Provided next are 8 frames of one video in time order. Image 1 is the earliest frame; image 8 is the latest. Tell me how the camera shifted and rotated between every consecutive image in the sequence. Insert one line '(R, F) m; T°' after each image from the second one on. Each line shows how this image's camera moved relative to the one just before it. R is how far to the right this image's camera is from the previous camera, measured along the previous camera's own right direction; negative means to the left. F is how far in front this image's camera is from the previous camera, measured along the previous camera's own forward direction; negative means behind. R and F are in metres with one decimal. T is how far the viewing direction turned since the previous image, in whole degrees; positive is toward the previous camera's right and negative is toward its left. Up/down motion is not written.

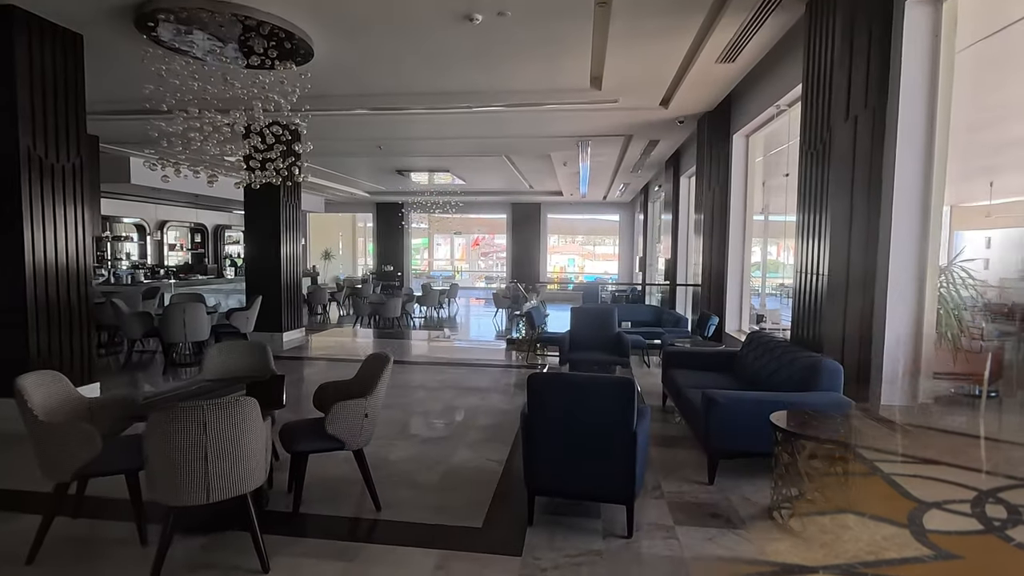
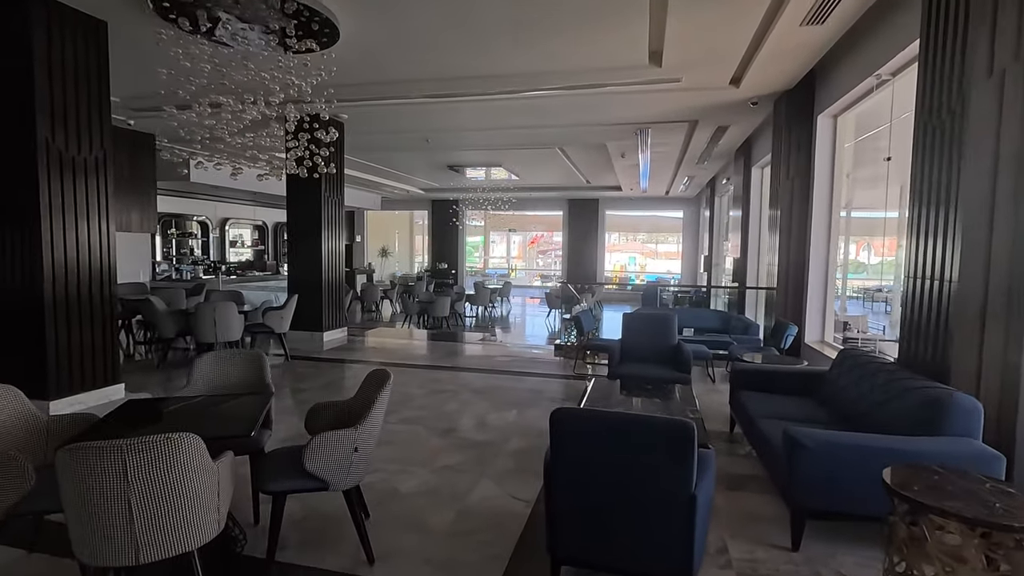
(+0.1, +0.6) m; -6°
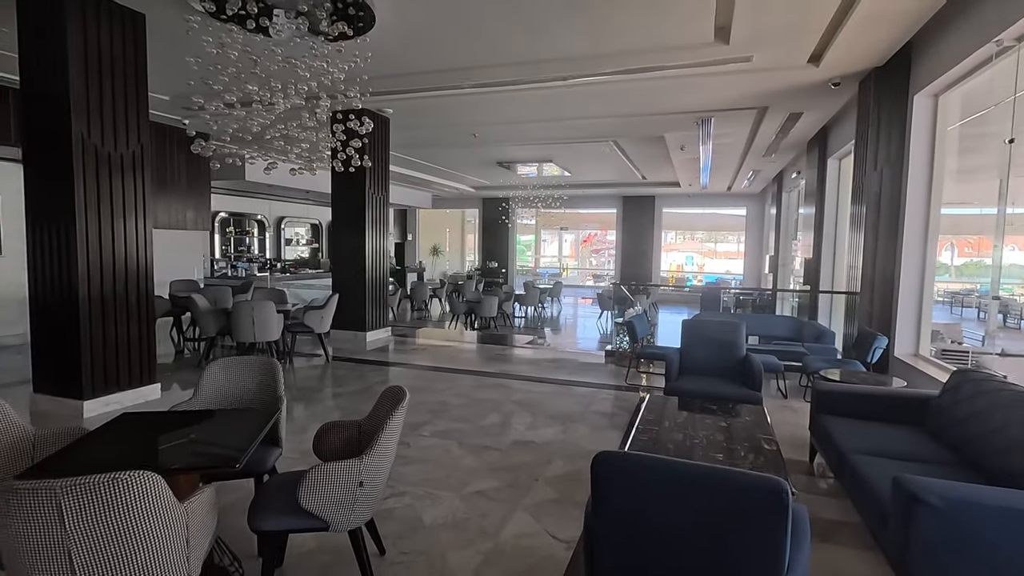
(+0.1, +0.4) m; -6°
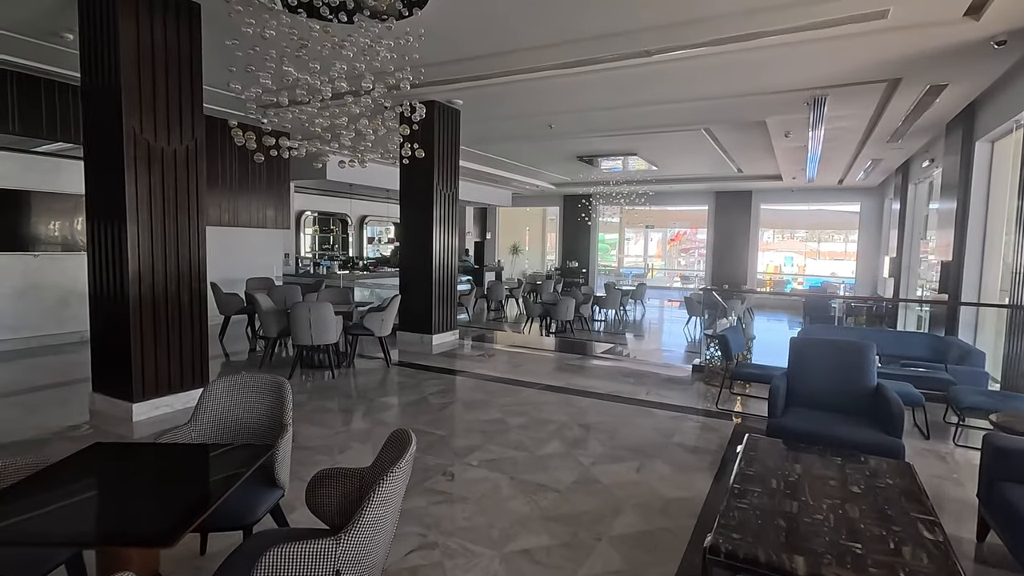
(+0.1, +0.6) m; -9°
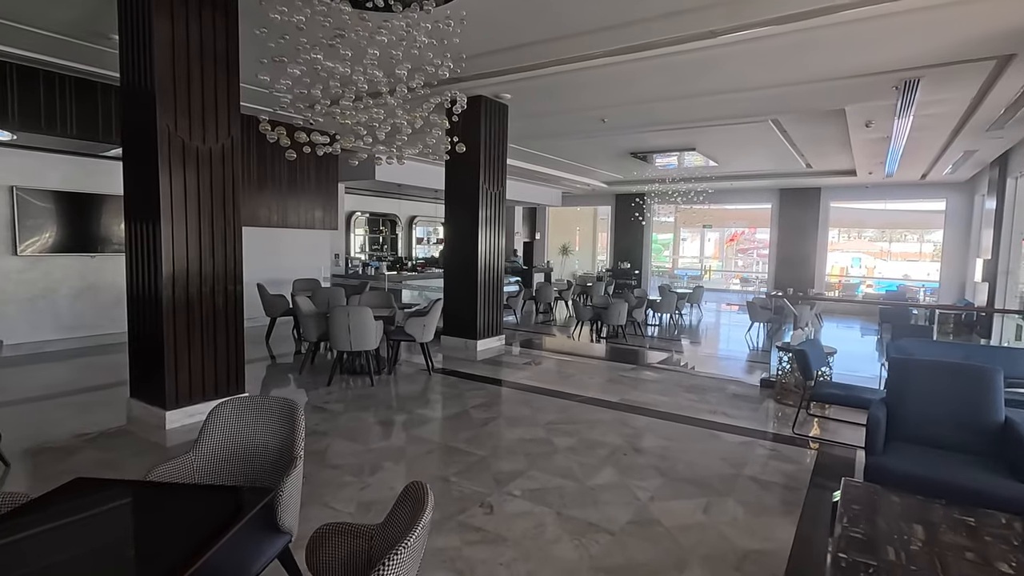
(0.0, +0.4) m; -5°
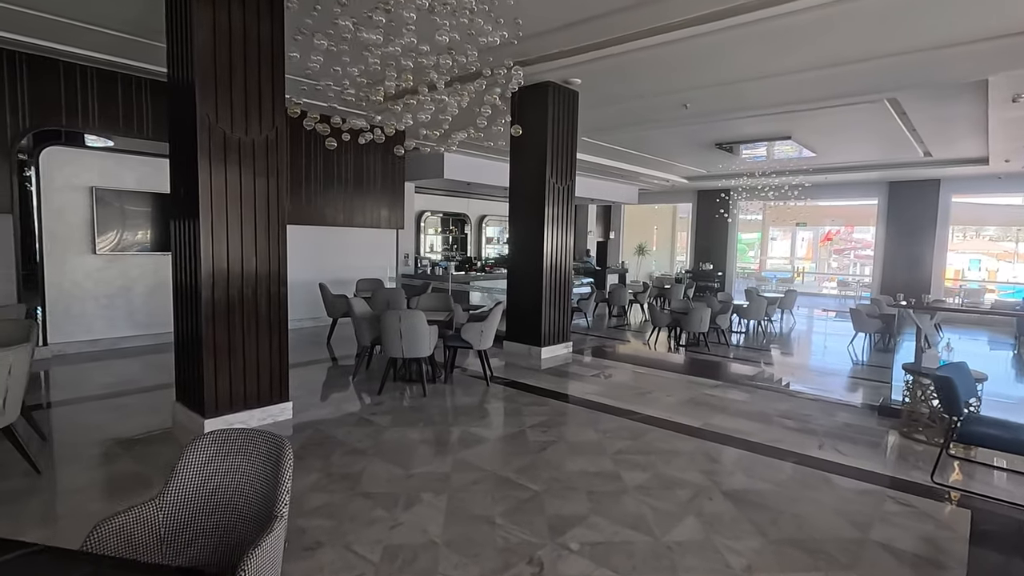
(+0.1, +0.6) m; -8°
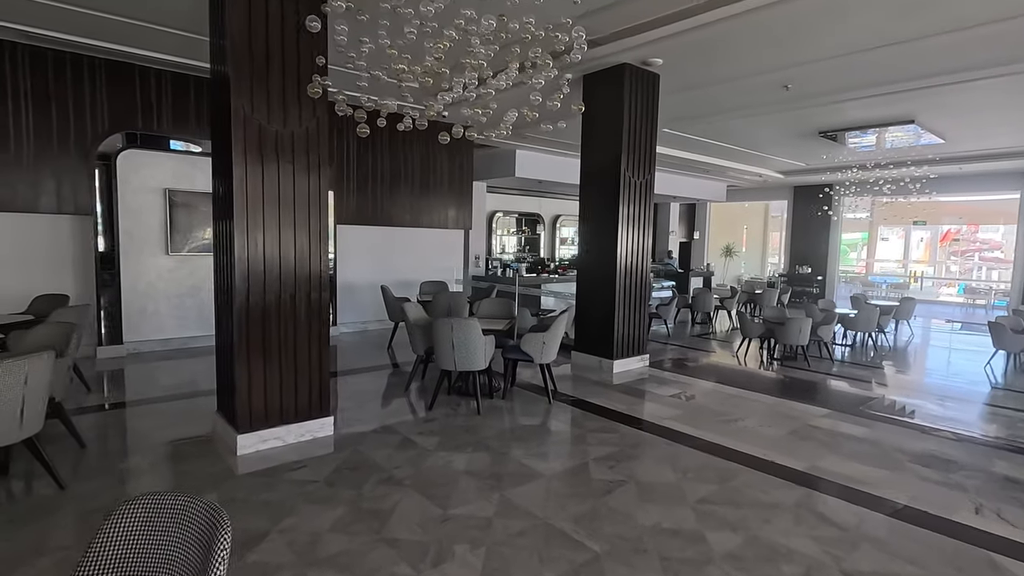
(+0.1, +0.6) m; -8°
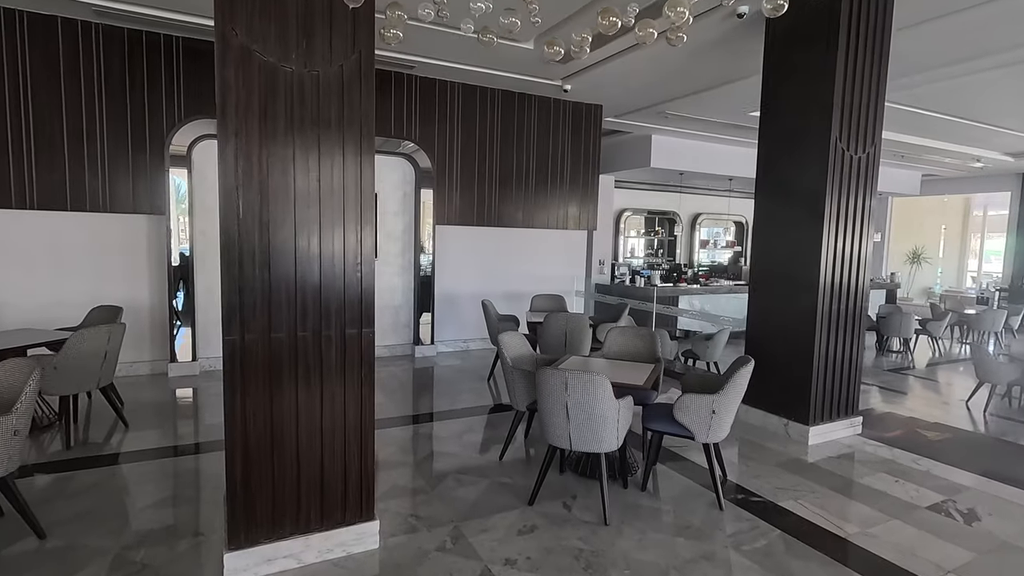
(-0.2, +1.6) m; -13°
